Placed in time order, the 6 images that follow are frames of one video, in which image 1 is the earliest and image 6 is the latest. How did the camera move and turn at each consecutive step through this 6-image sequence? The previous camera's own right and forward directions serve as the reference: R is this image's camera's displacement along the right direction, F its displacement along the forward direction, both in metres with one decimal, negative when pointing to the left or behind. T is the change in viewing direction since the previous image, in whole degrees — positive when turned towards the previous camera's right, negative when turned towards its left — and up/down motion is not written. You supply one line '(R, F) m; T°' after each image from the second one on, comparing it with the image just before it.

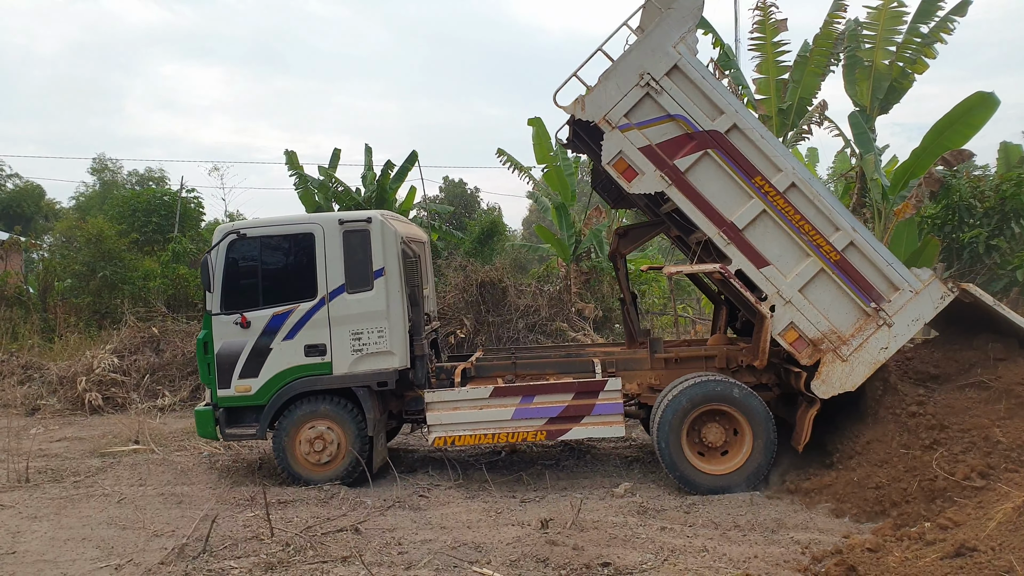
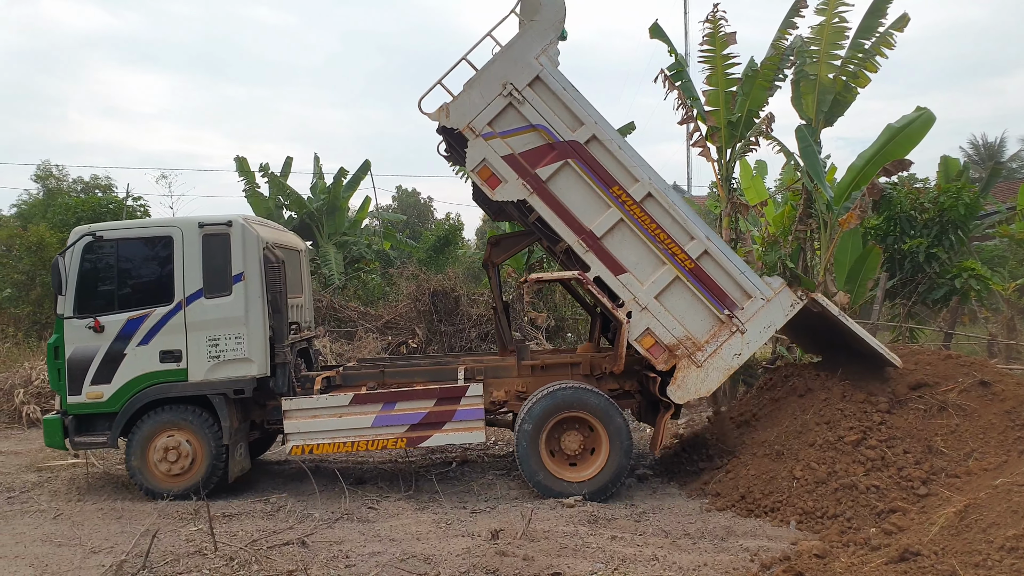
(+0.4, 0.0) m; +2°
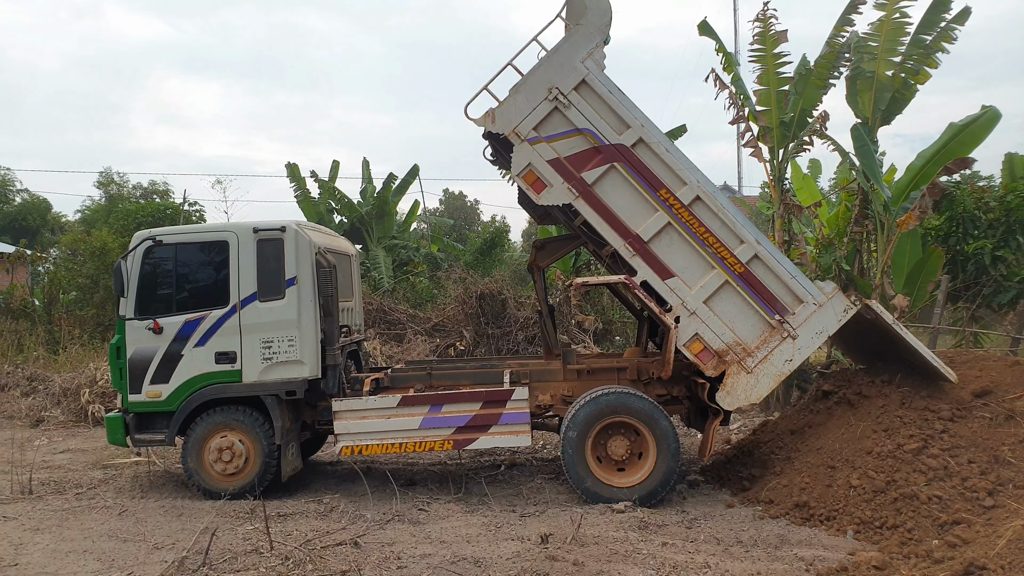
(-0.3, 0.0) m; -2°
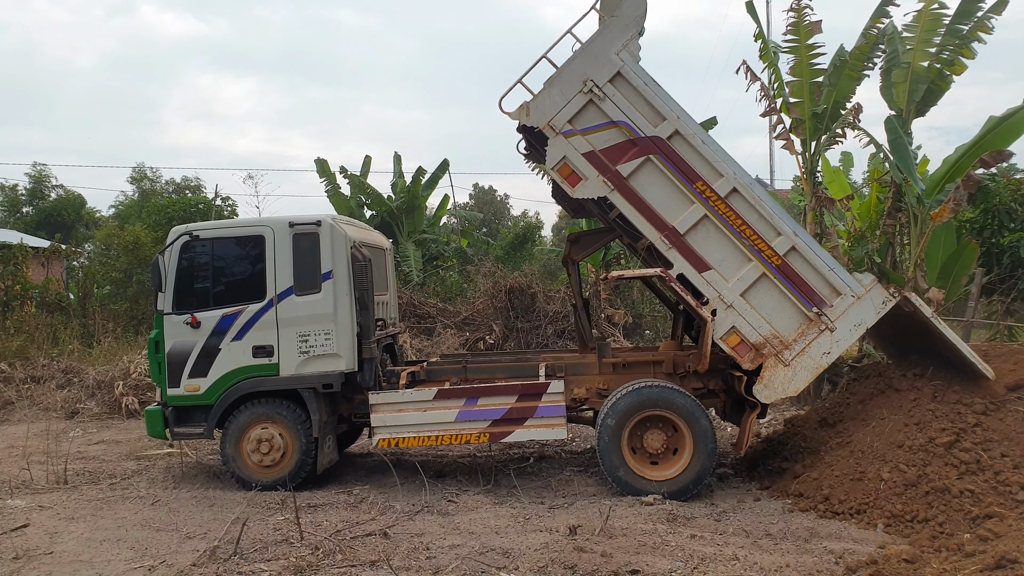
(-0.2, 0.0) m; -1°
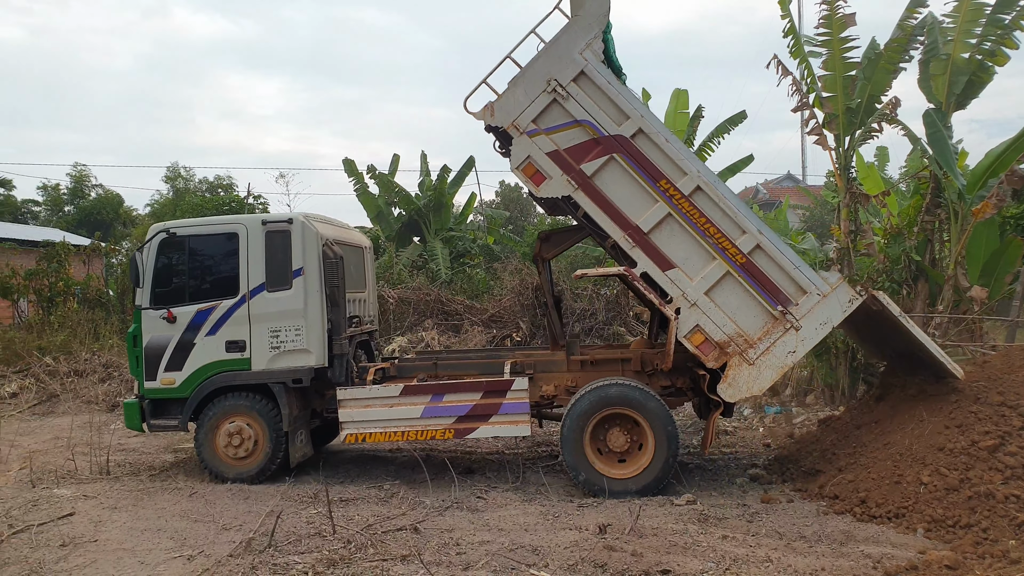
(-0.1, 0.0) m; -2°
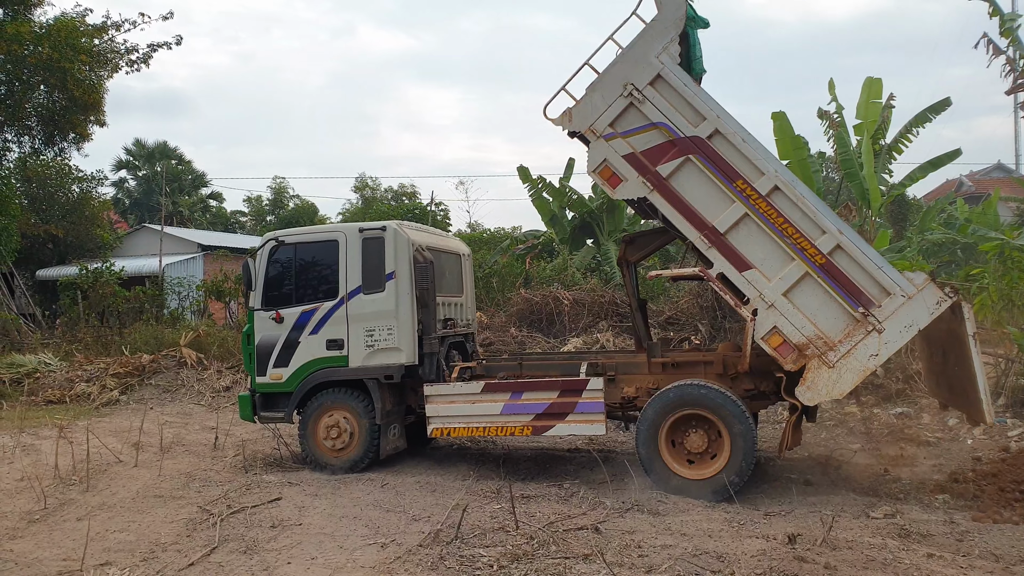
(-1.3, -0.2) m; -6°
